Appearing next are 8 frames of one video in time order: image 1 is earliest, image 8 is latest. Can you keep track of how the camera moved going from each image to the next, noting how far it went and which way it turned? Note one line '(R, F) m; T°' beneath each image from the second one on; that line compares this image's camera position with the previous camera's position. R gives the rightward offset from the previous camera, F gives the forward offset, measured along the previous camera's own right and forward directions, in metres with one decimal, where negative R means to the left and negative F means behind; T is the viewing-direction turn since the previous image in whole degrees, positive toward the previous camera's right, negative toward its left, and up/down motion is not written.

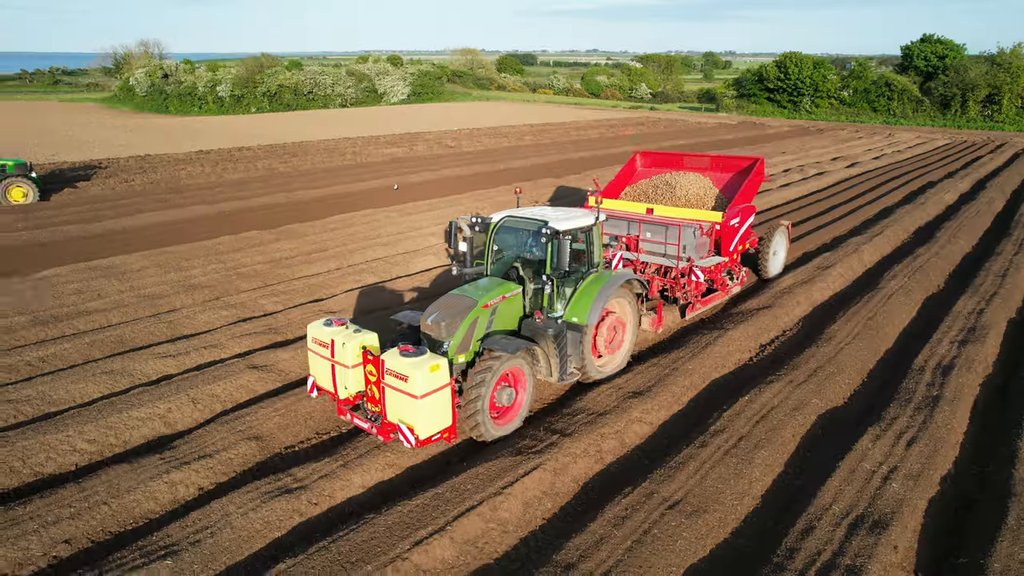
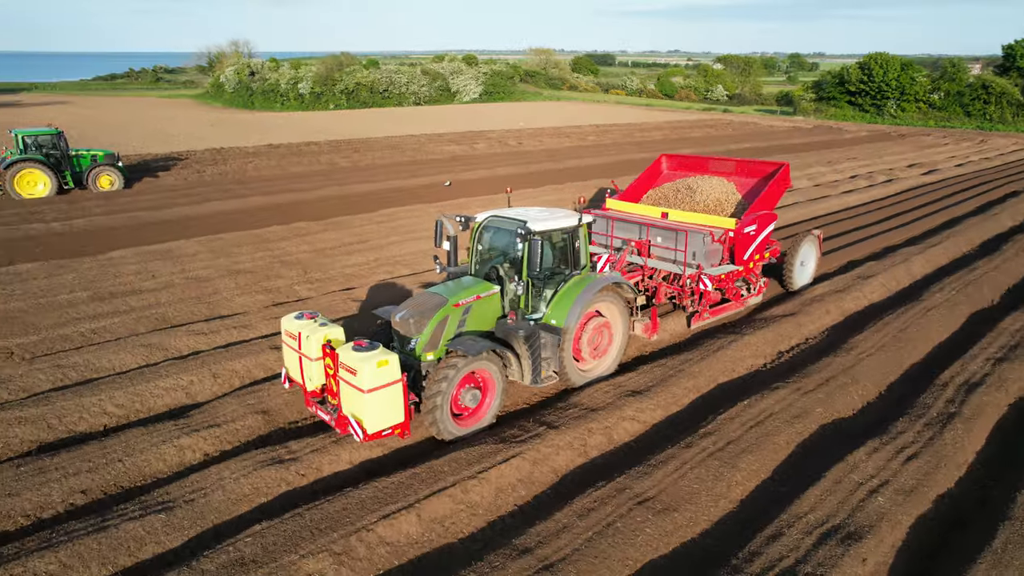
(+0.7, -0.1) m; -6°
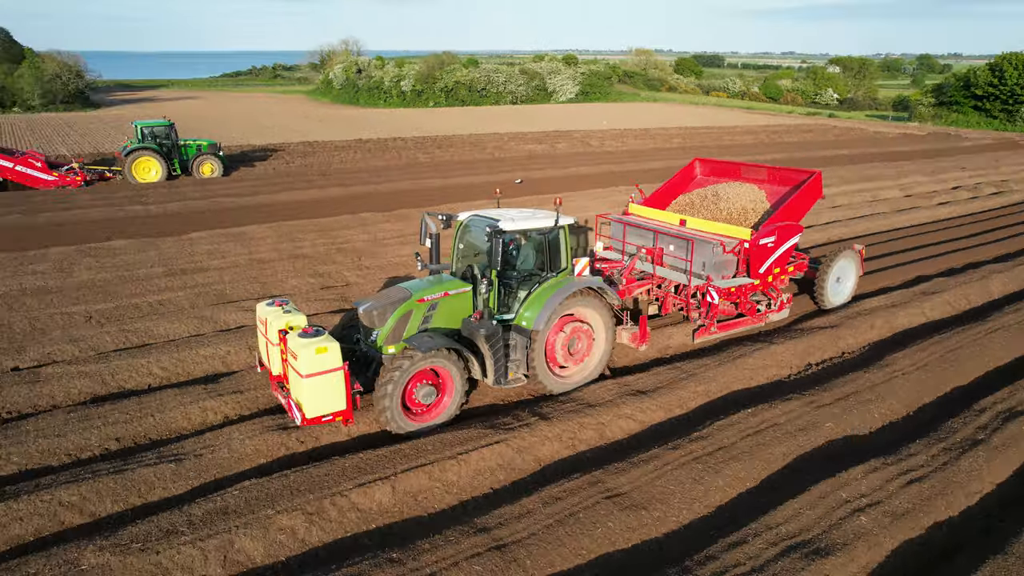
(+0.8, -0.1) m; -8°
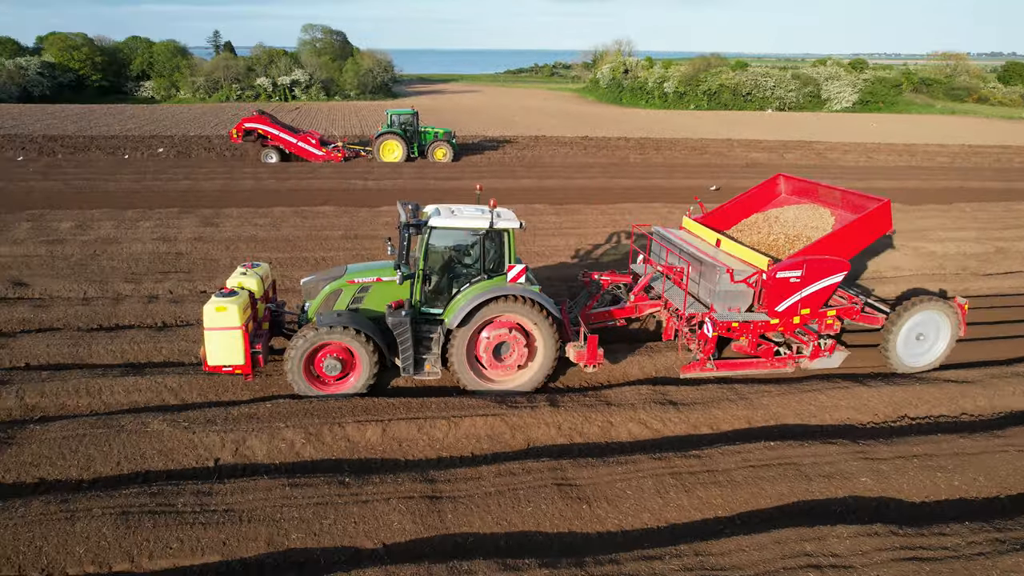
(+2.1, 0.0) m; -21°
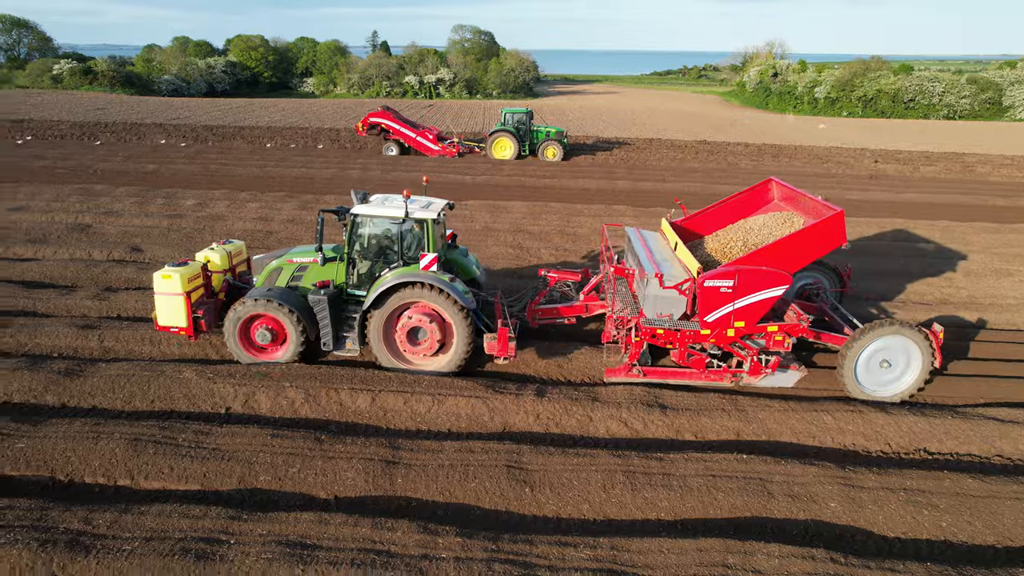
(+1.3, -0.1) m; -12°
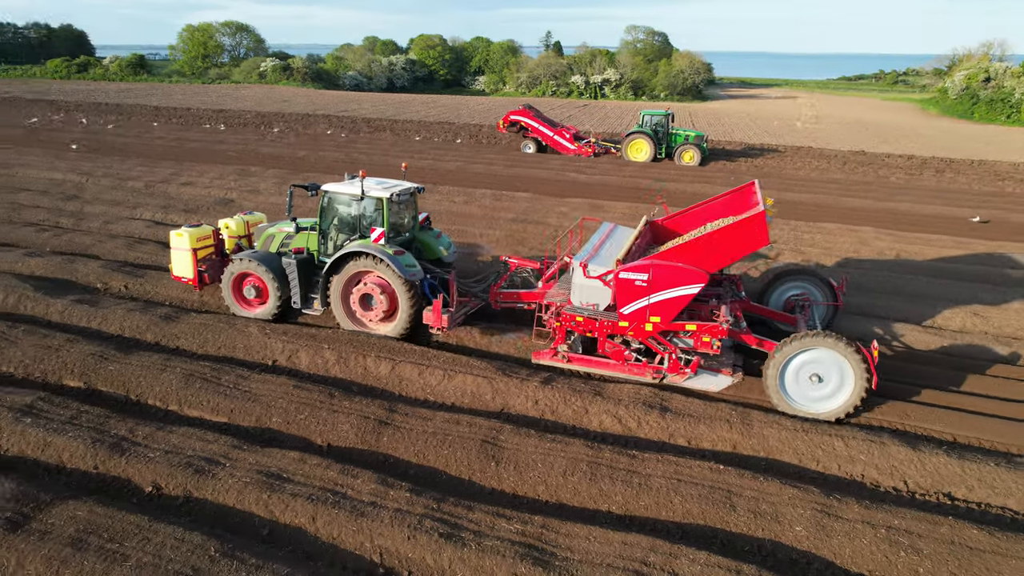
(+1.5, -0.2) m; -14°
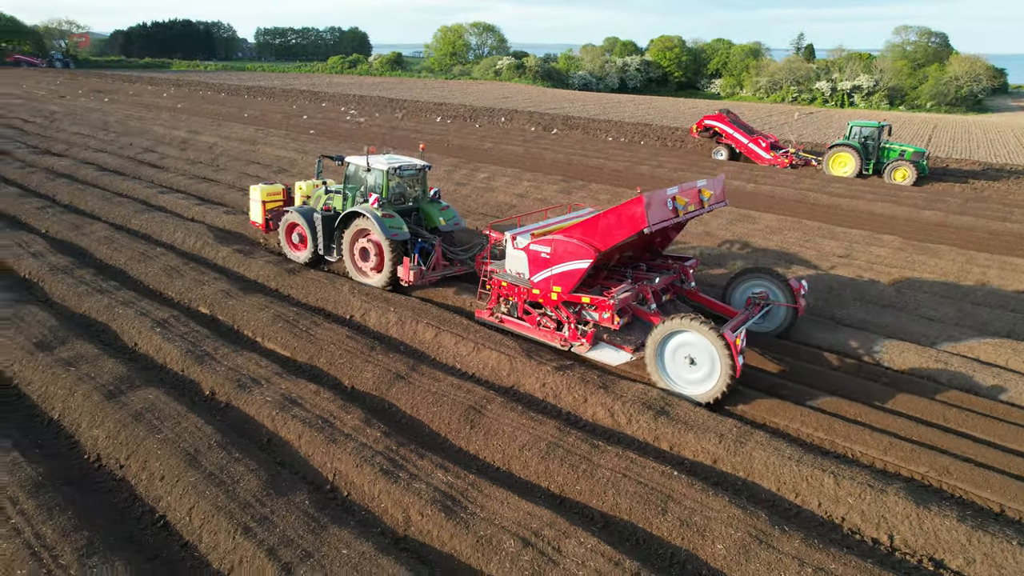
(+2.0, -0.1) m; -19°
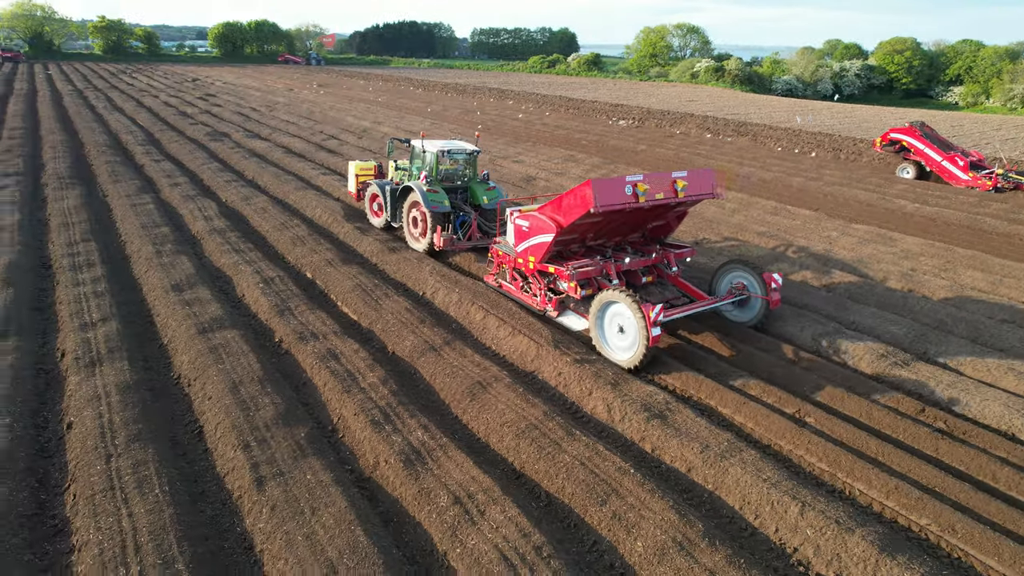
(+1.8, -0.2) m; -16°
